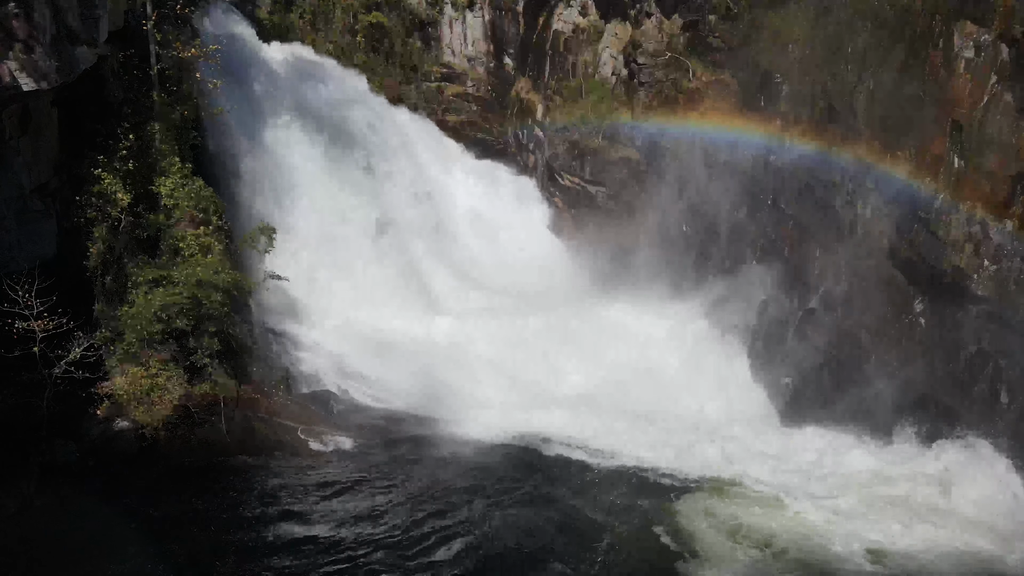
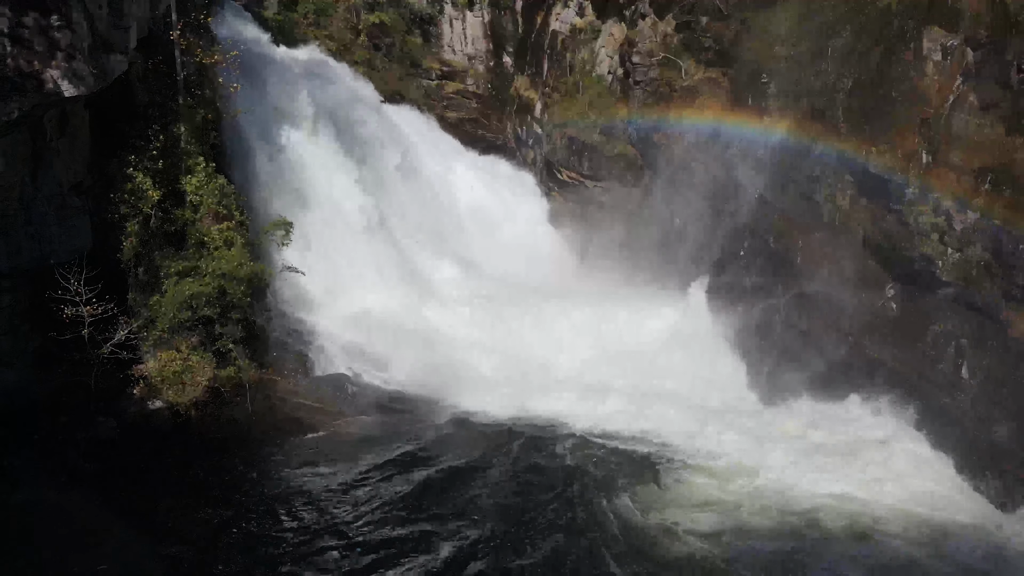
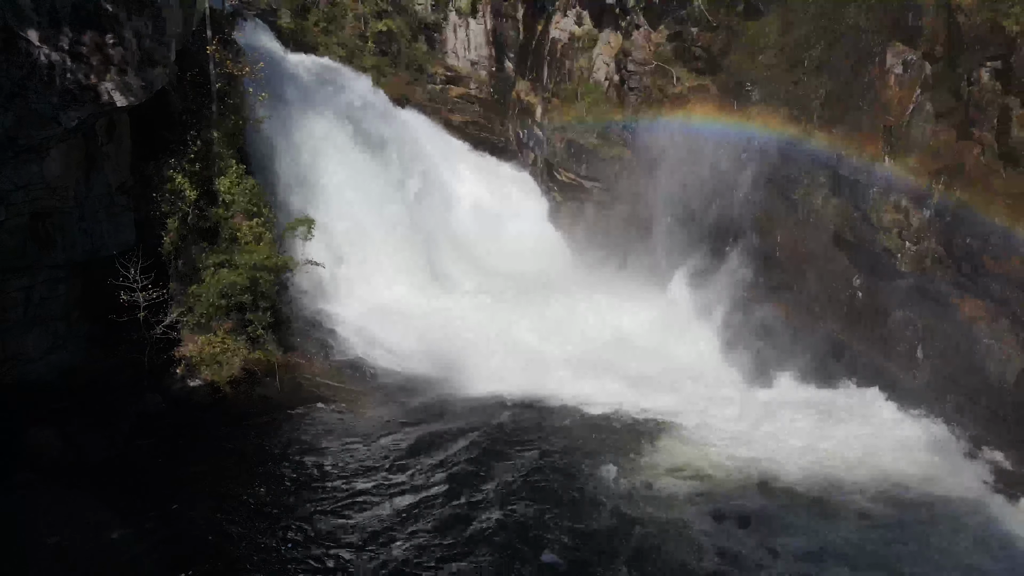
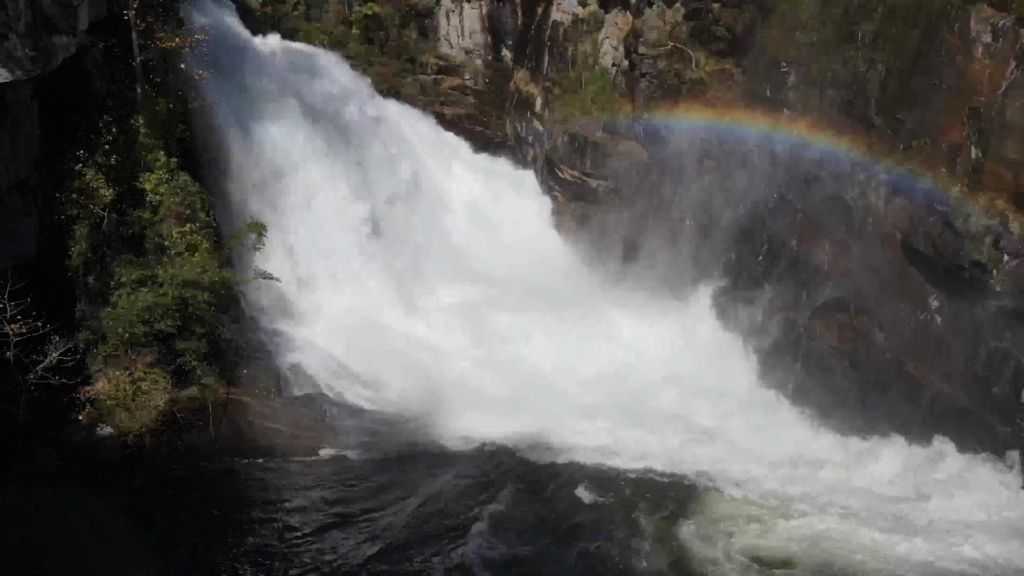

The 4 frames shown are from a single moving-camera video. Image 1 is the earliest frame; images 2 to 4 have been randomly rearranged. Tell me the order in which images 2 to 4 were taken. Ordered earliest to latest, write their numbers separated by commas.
4, 2, 3
